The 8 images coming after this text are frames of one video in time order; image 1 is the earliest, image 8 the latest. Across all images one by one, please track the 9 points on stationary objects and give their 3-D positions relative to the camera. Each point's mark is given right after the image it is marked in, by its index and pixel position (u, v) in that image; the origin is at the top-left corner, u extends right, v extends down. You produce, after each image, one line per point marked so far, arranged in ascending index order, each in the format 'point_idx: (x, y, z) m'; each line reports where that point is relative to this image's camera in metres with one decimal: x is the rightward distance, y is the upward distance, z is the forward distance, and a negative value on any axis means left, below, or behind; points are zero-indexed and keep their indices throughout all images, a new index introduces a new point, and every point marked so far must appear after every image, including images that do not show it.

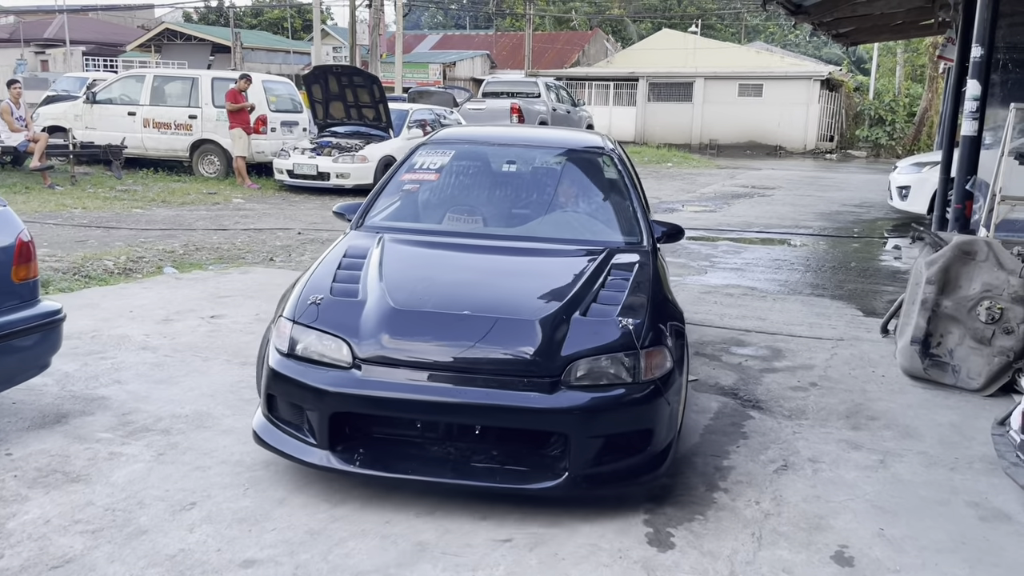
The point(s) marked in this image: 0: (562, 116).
0: (+1.1, +3.7, +18.6) m
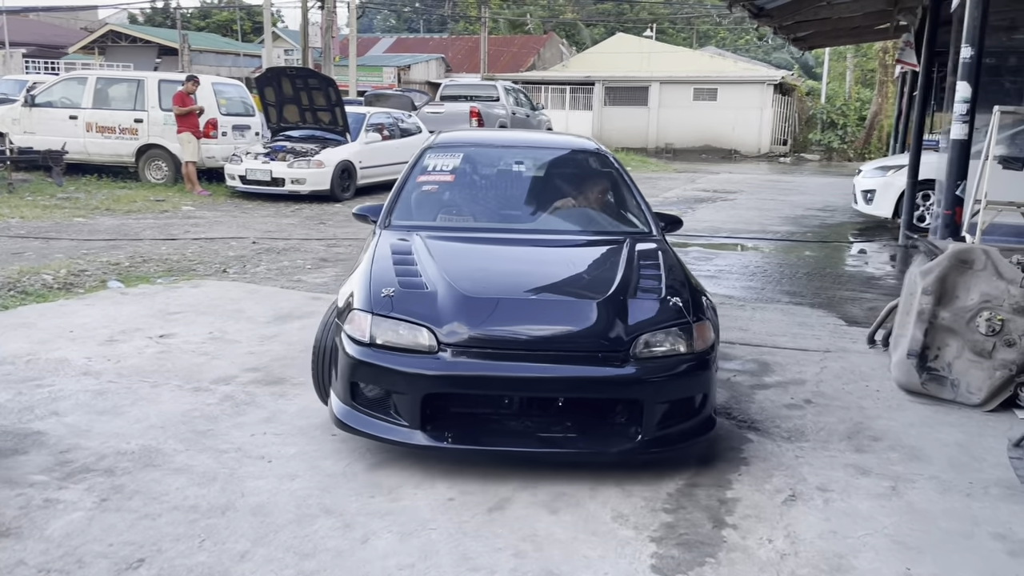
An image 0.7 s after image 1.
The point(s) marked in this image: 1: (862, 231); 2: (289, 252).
0: (+0.2, +3.6, +18.3) m
1: (+4.5, +0.7, +11.1) m
2: (-2.2, +0.4, +8.5) m
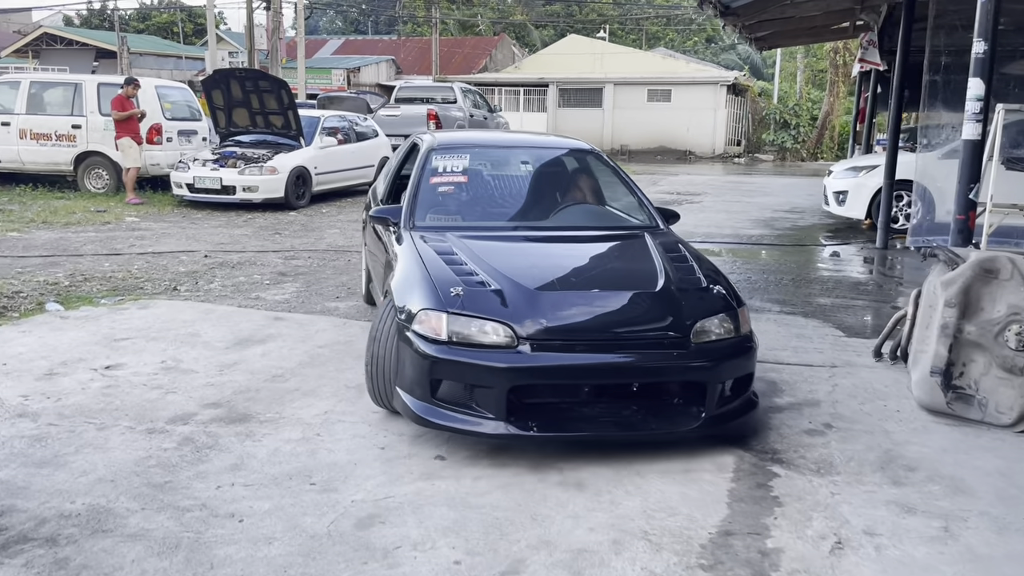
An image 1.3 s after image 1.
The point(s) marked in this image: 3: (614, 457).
0: (-0.7, +3.5, +17.9) m
1: (+4.1, +0.7, +10.9) m
2: (-2.5, +0.2, +7.9) m
3: (+0.4, -0.7, +3.6) m
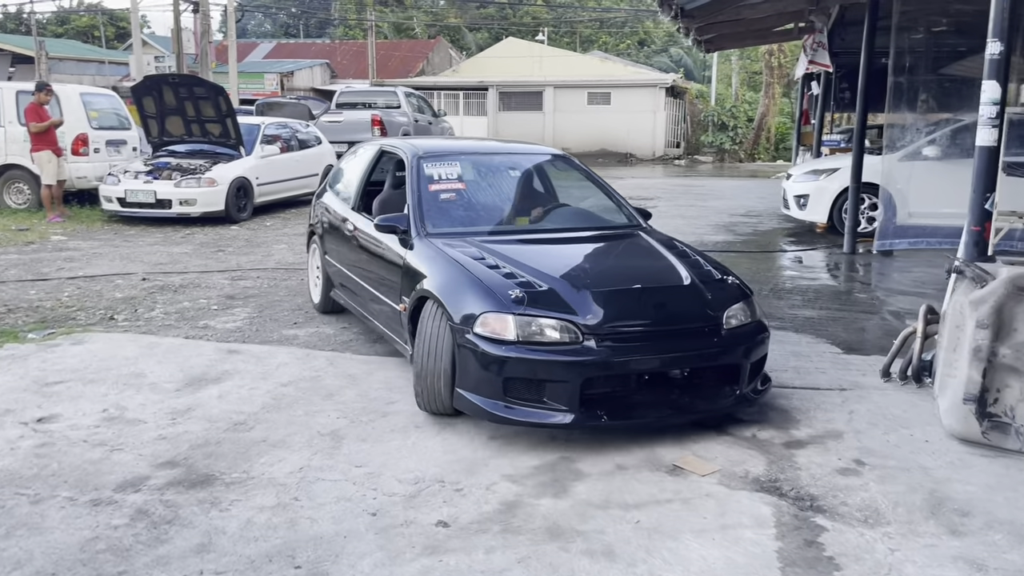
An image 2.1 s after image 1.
0: (-1.8, +3.2, +17.4) m
1: (+3.5, +0.6, +10.7) m
2: (-2.7, 0.0, +7.3) m
3: (+0.5, -0.8, +3.2) m
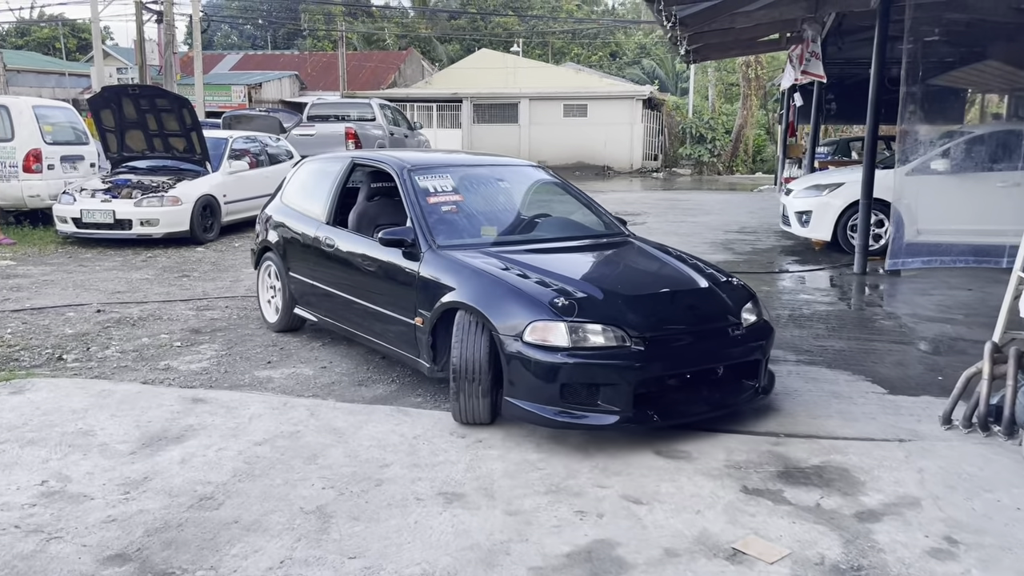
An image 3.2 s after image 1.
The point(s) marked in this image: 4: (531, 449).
0: (-2.2, +2.9, +16.7) m
1: (+3.4, +0.4, +10.3) m
2: (-2.8, -0.2, +6.6) m
3: (+0.6, -1.0, +2.6) m
4: (+0.1, -0.7, +4.0) m
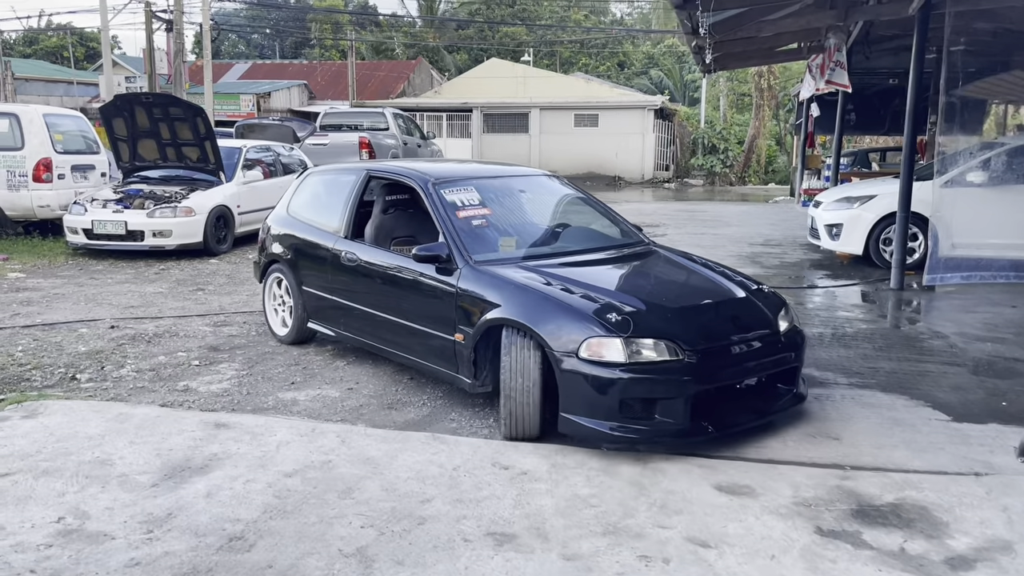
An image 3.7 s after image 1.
0: (-1.9, +2.6, +16.5) m
1: (+3.6, +0.2, +10.0) m
2: (-2.6, -0.4, +6.3) m
3: (+0.8, -1.1, +2.3) m
4: (+0.3, -0.8, +3.7) m
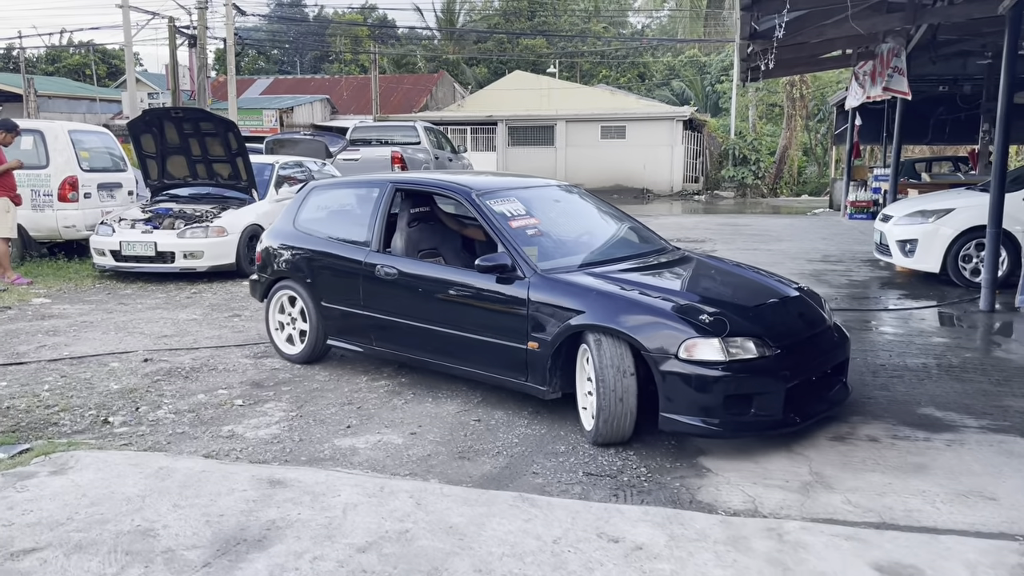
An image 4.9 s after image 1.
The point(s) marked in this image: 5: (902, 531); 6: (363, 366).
0: (-1.3, +2.3, +16.0) m
1: (+4.1, 0.0, +9.3) m
2: (-2.1, -0.6, +5.8) m
3: (+1.2, -1.2, +1.7) m
4: (+0.7, -1.0, +3.1) m
5: (+1.5, -0.9, +3.4) m
6: (-1.1, -0.5, +6.1) m
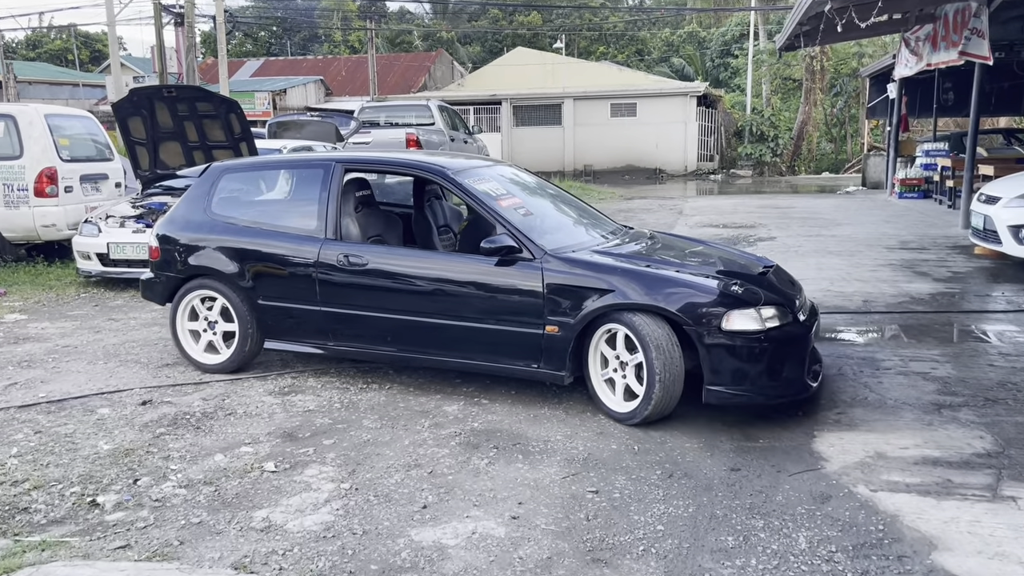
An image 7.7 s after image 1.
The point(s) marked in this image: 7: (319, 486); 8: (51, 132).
0: (-0.9, +2.4, +14.7) m
1: (+4.6, +0.1, +8.1) m
2: (-1.6, -0.7, +4.5) m
3: (+1.8, -1.4, +0.5) m
4: (+1.3, -1.1, +1.9) m
5: (+2.1, -1.1, +2.1) m
6: (-0.5, -0.6, +4.9) m
7: (-0.8, -0.8, +3.7) m
8: (-4.7, +1.6, +8.8) m
